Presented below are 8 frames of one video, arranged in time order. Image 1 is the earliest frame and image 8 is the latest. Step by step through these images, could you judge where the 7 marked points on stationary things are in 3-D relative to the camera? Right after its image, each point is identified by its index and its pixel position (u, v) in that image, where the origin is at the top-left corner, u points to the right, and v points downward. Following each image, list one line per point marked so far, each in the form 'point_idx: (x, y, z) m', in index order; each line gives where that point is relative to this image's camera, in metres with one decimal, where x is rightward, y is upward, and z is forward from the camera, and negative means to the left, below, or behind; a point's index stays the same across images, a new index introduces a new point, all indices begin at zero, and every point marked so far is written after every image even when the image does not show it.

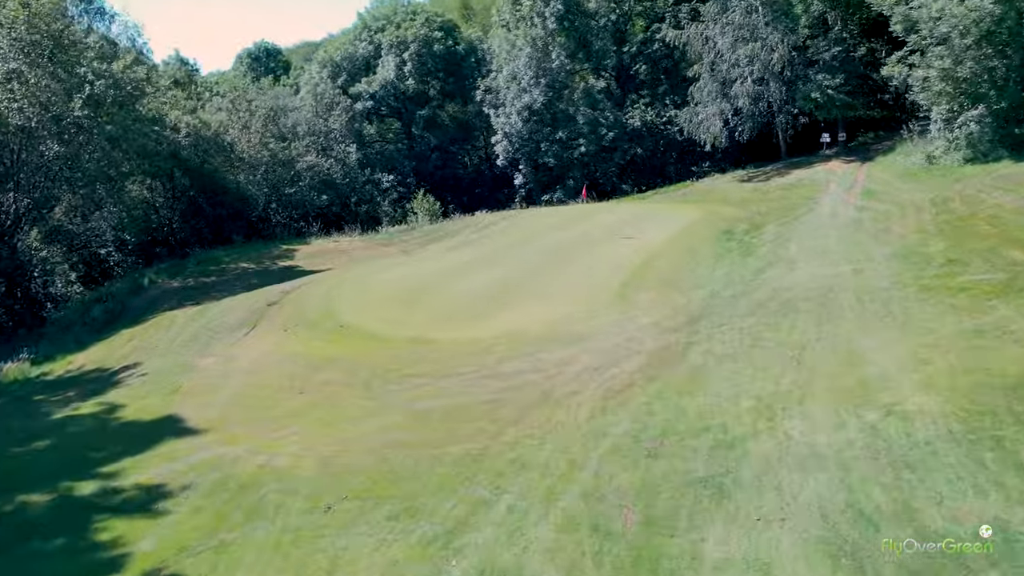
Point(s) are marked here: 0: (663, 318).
0: (+3.2, -0.6, +17.4) m
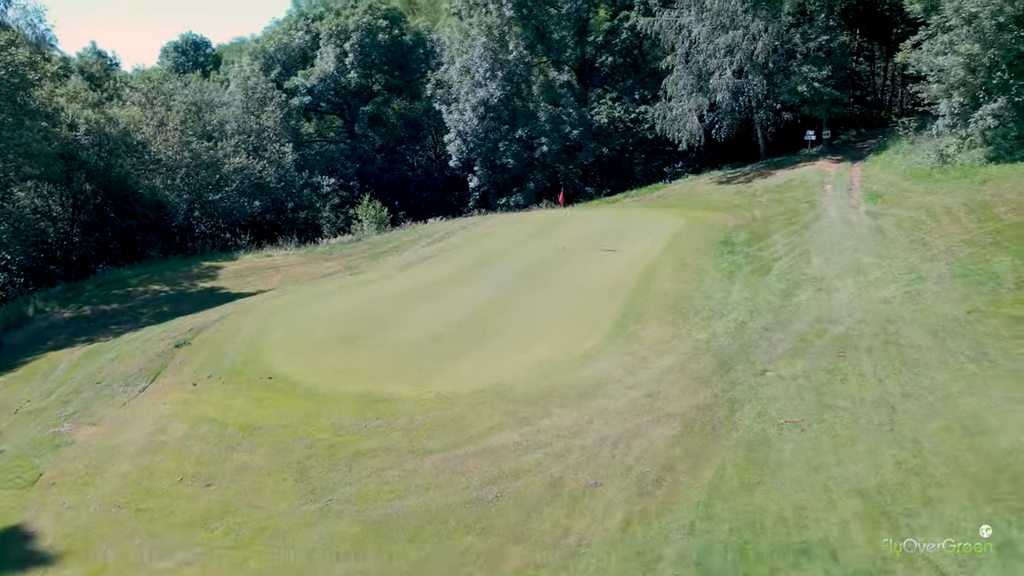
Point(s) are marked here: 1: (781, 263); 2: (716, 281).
0: (+2.9, -1.2, +13.7) m
1: (+6.3, +0.6, +19.0) m
2: (+4.6, +0.2, +18.6) m
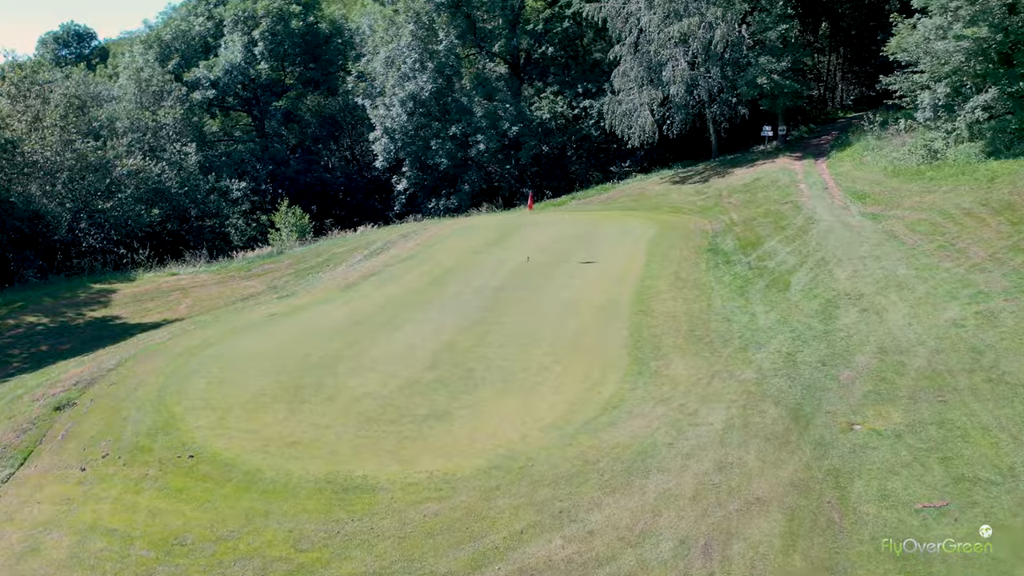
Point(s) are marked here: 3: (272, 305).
0: (+3.0, -1.6, +10.7) m
1: (+5.7, +0.3, +16.4) m
2: (+4.2, -0.2, +15.7) m
3: (-5.2, -0.3, +17.7) m
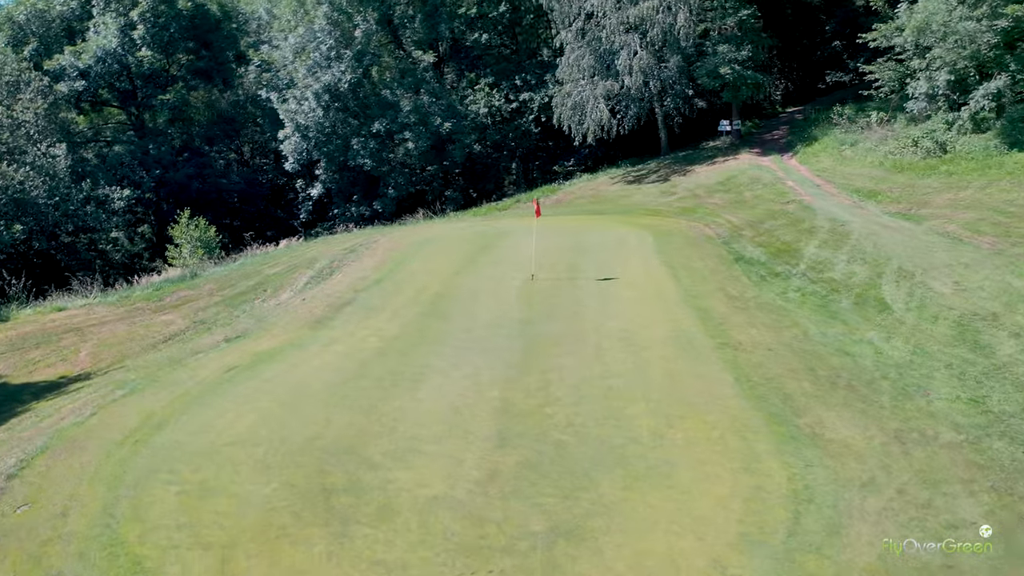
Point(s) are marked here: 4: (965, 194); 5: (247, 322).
0: (+4.5, -1.9, +7.6) m
1: (+6.2, 0.0, +13.6) m
2: (+4.8, -0.5, +12.8) m
3: (-4.7, -1.0, +13.3) m
4: (+10.2, +2.1, +18.5) m
5: (-5.0, -0.6, +15.5) m
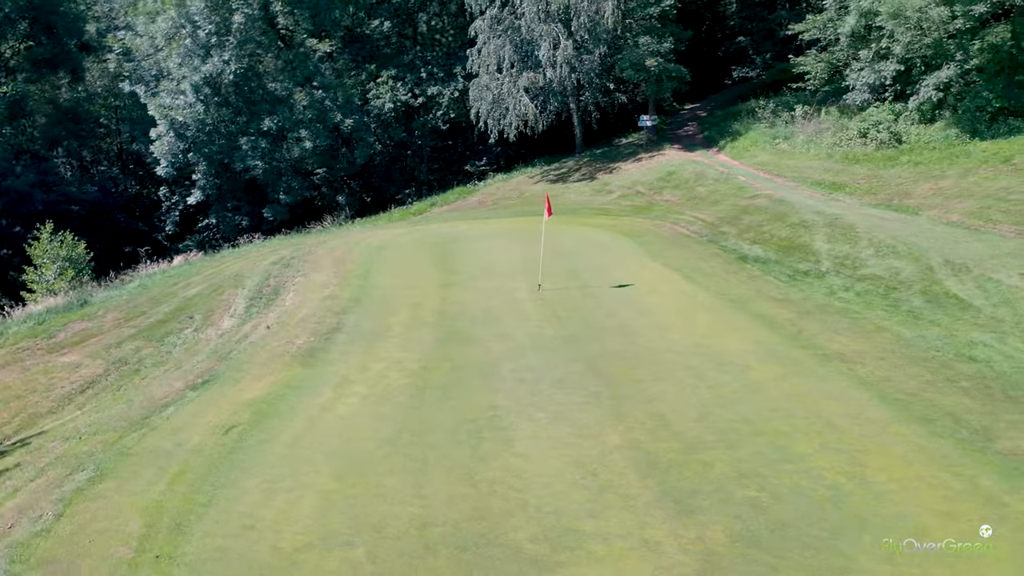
0: (+6.3, -1.9, +6.3) m
1: (+6.7, +0.1, +12.6) m
2: (+5.5, -0.5, +11.4) m
3: (-3.9, -1.4, +10.0) m
4: (+9.5, +2.3, +18.1) m
5: (-4.7, -1.1, +12.2) m
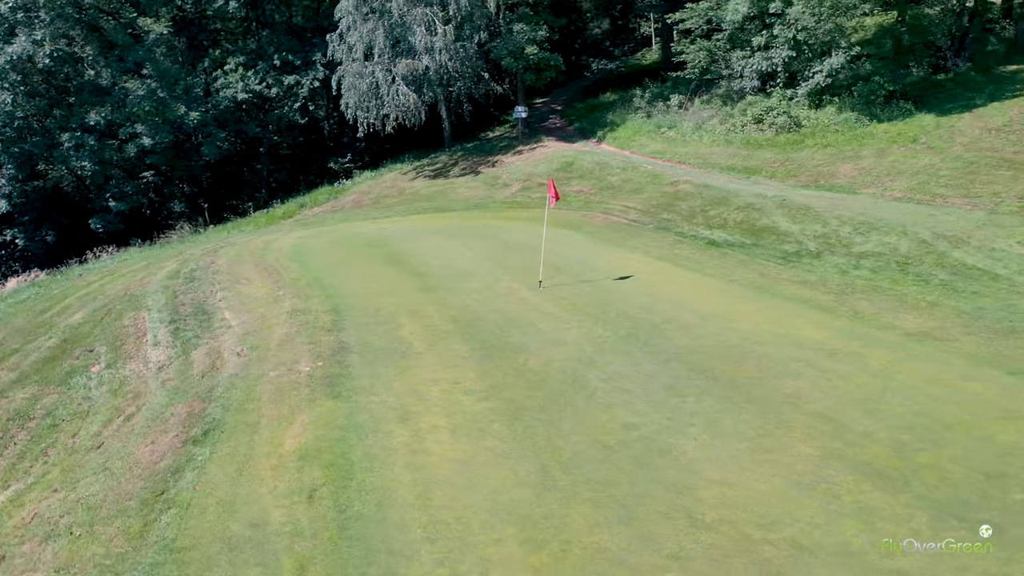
0: (+8.1, -1.4, +6.3) m
1: (+6.8, +0.5, +12.5) m
2: (+6.0, -0.1, +11.1) m
3: (-2.7, -1.6, +7.3) m
4: (+8.0, +2.8, +18.6) m
5: (-4.0, -1.3, +9.3) m
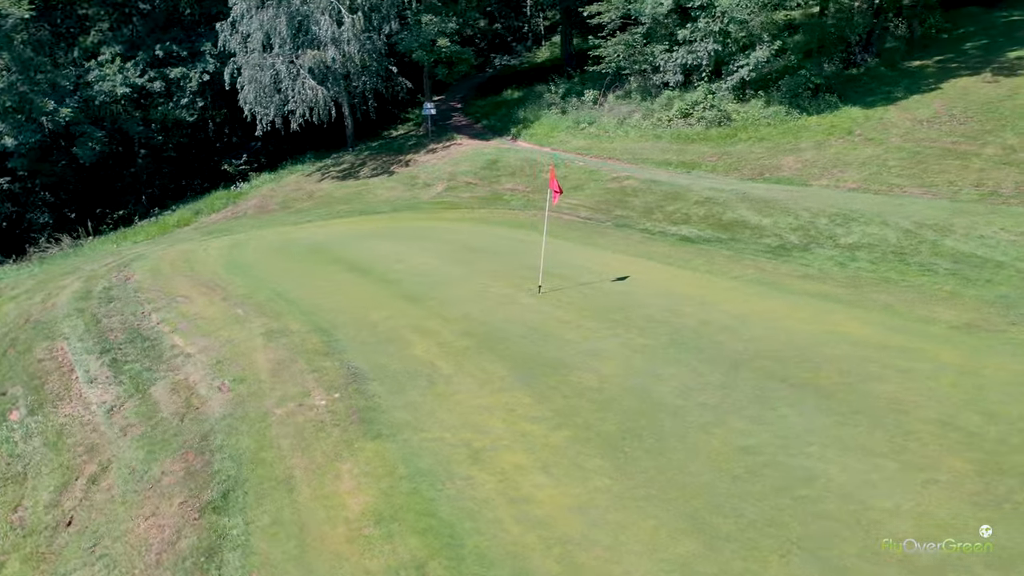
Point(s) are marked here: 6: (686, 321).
0: (+9.0, -1.1, +6.5) m
1: (+6.6, +0.7, +12.4) m
2: (+6.1, 0.0, +10.9) m
3: (-1.8, -1.7, +5.7) m
4: (+6.7, +3.0, +18.5) m
5: (-3.4, -1.5, +7.3) m
6: (+2.0, -0.4, +9.8) m
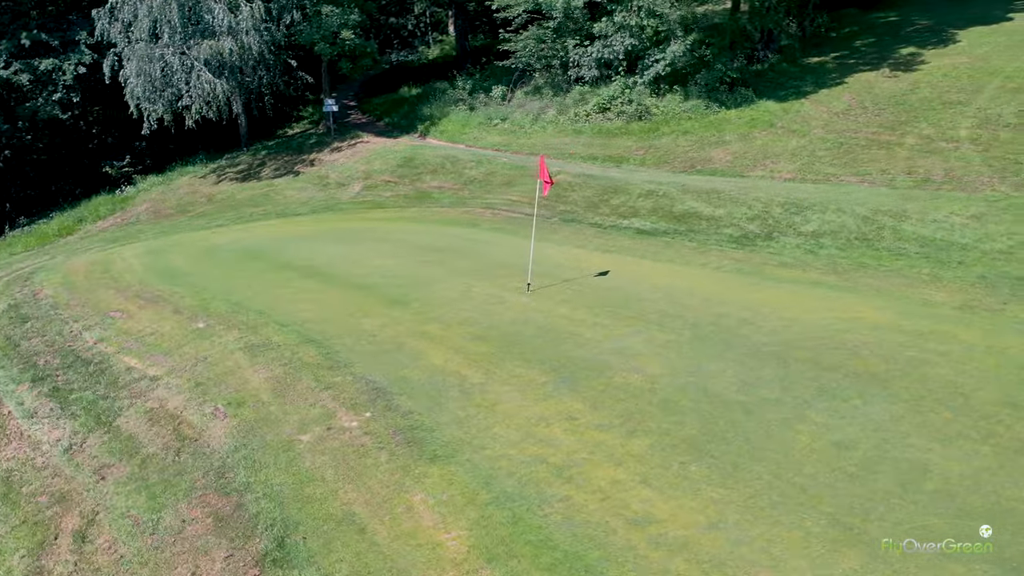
0: (+9.5, -0.7, +7.3) m
1: (+6.1, +0.9, +12.6) m
2: (+5.9, +0.3, +11.1) m
3: (-0.9, -1.7, +4.7) m
4: (+5.1, +3.2, +18.7) m
5: (-2.8, -1.6, +6.0) m
6: (+2.1, -0.3, +9.4) m
